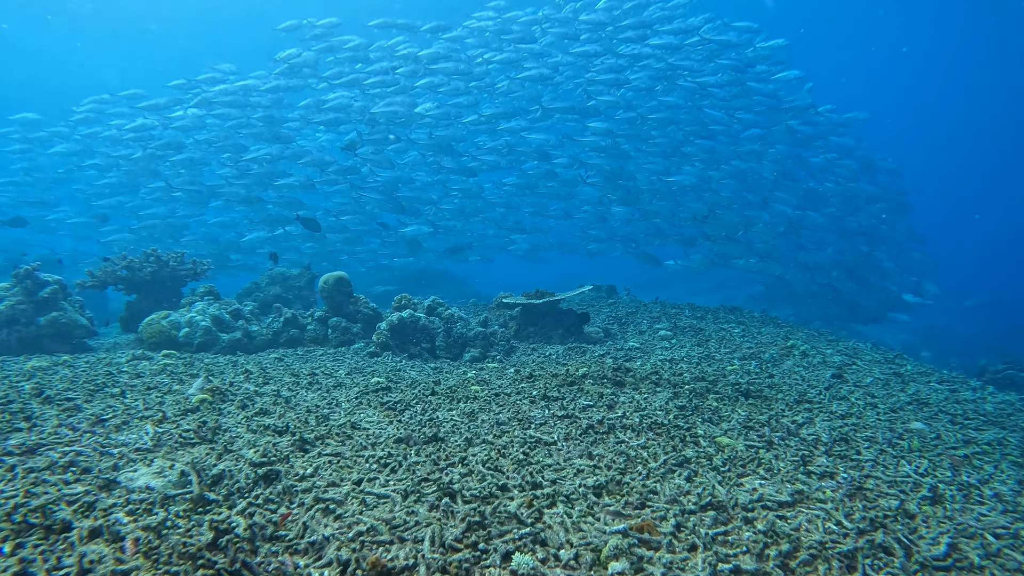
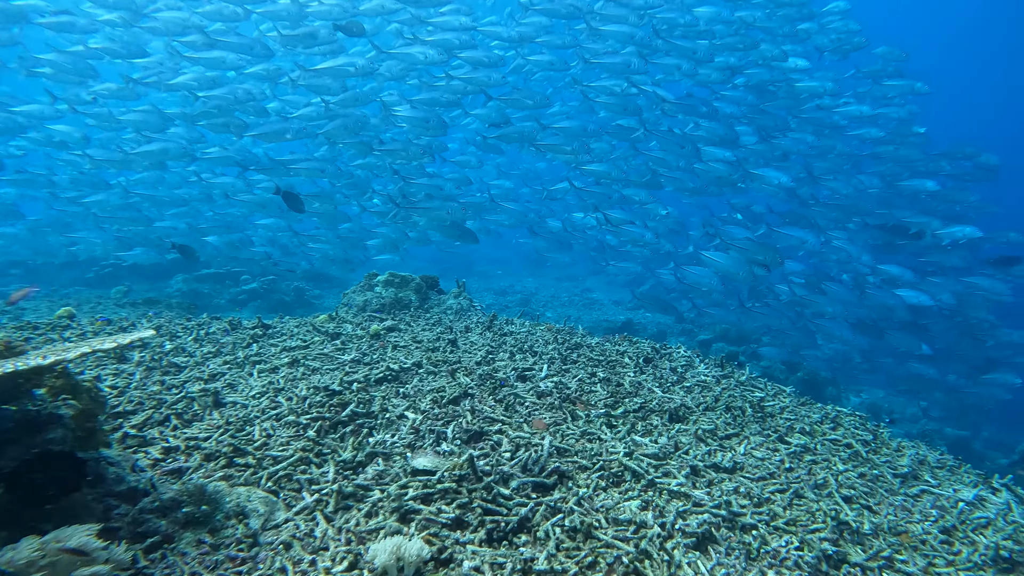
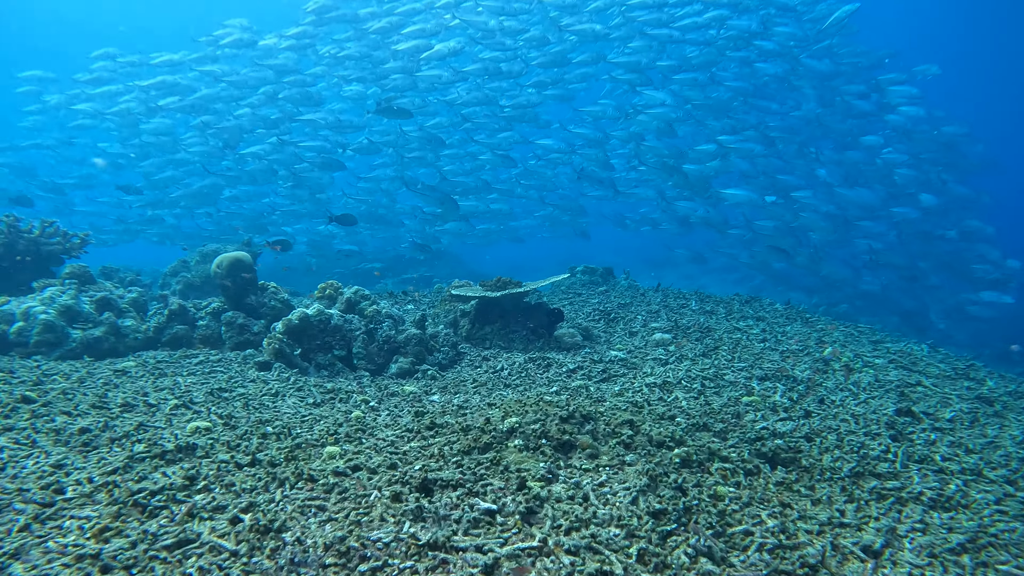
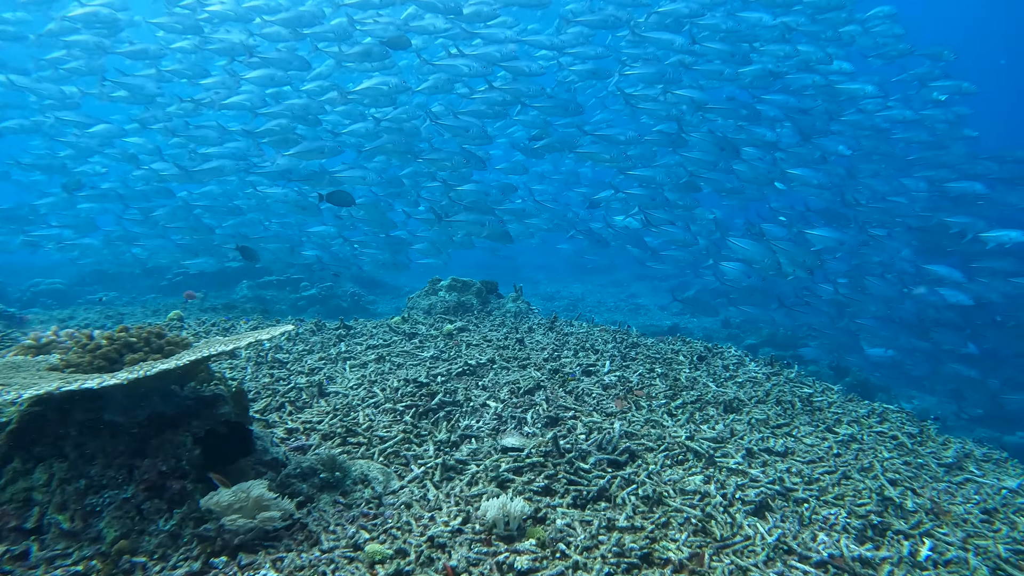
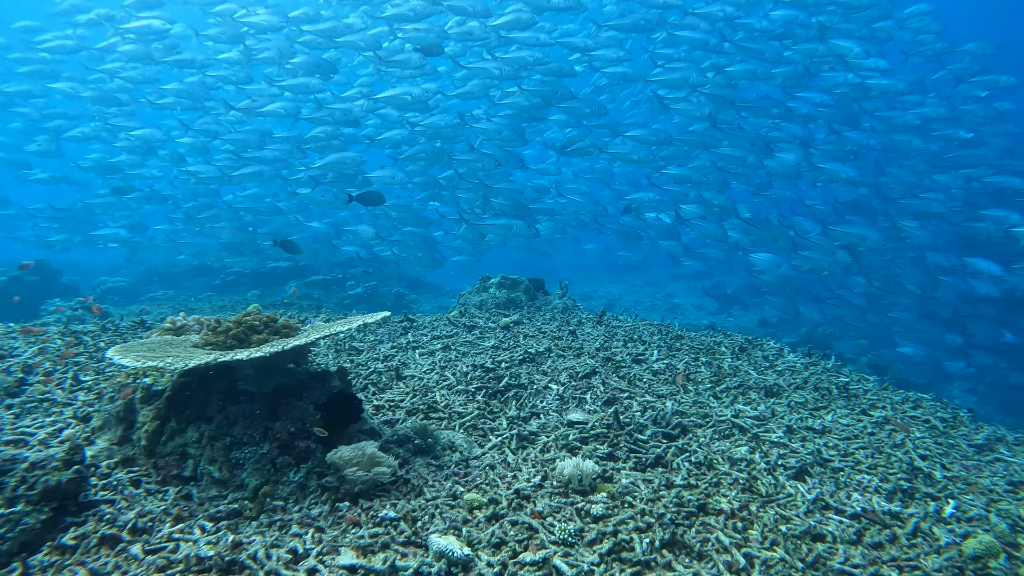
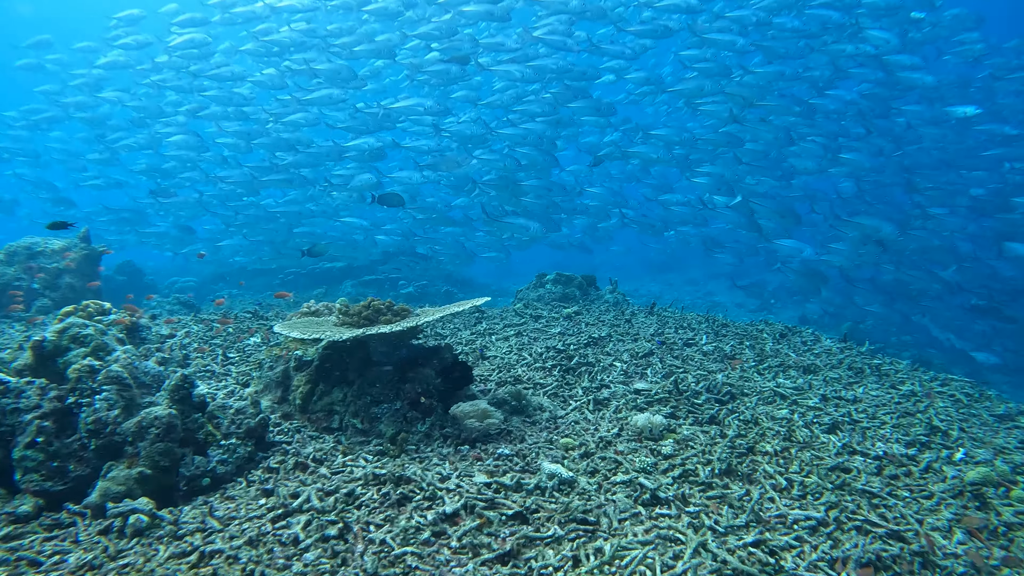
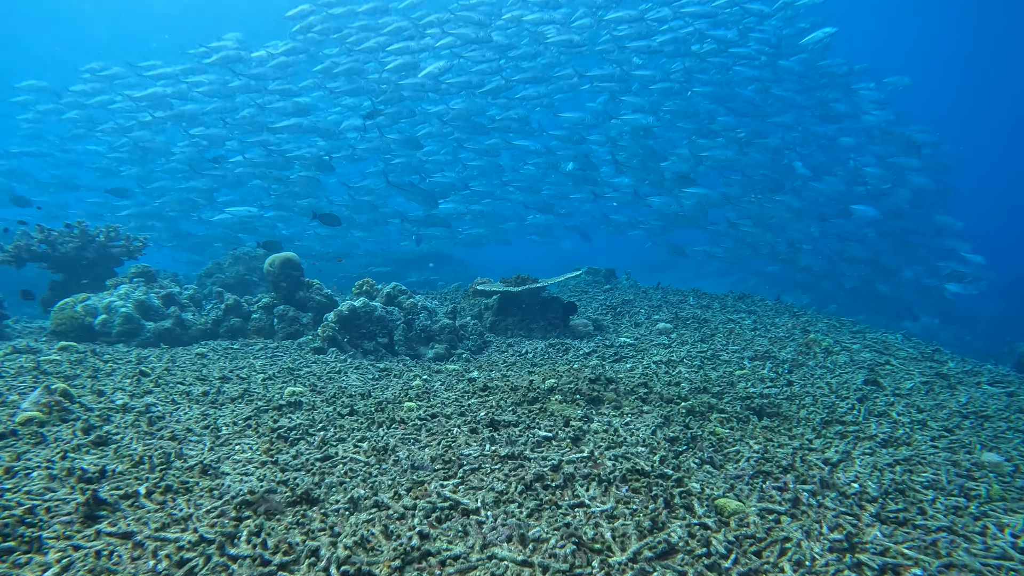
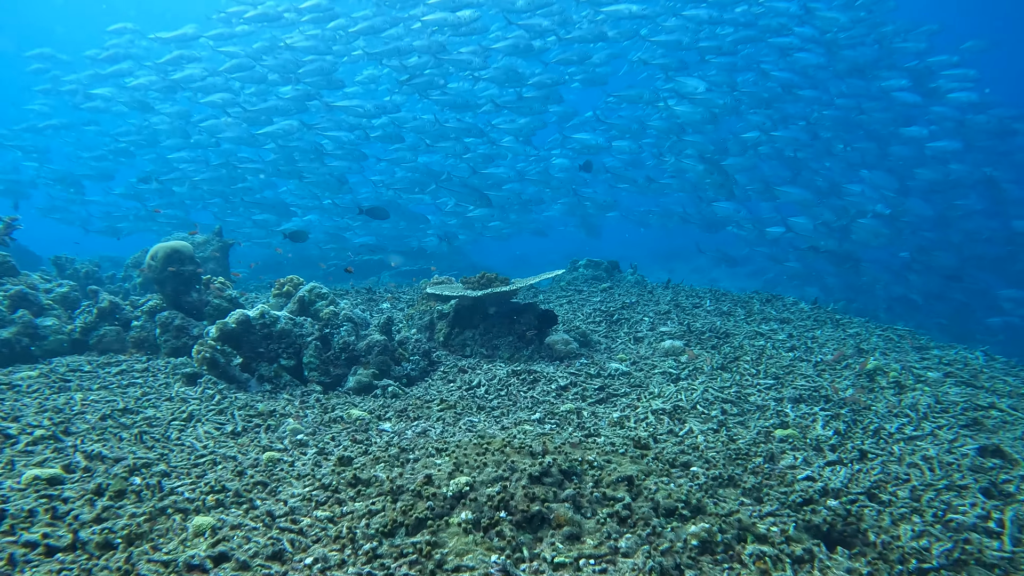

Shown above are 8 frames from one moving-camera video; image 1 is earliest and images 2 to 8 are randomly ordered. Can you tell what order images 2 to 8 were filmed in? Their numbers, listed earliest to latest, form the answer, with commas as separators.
7, 3, 8, 6, 5, 4, 2
